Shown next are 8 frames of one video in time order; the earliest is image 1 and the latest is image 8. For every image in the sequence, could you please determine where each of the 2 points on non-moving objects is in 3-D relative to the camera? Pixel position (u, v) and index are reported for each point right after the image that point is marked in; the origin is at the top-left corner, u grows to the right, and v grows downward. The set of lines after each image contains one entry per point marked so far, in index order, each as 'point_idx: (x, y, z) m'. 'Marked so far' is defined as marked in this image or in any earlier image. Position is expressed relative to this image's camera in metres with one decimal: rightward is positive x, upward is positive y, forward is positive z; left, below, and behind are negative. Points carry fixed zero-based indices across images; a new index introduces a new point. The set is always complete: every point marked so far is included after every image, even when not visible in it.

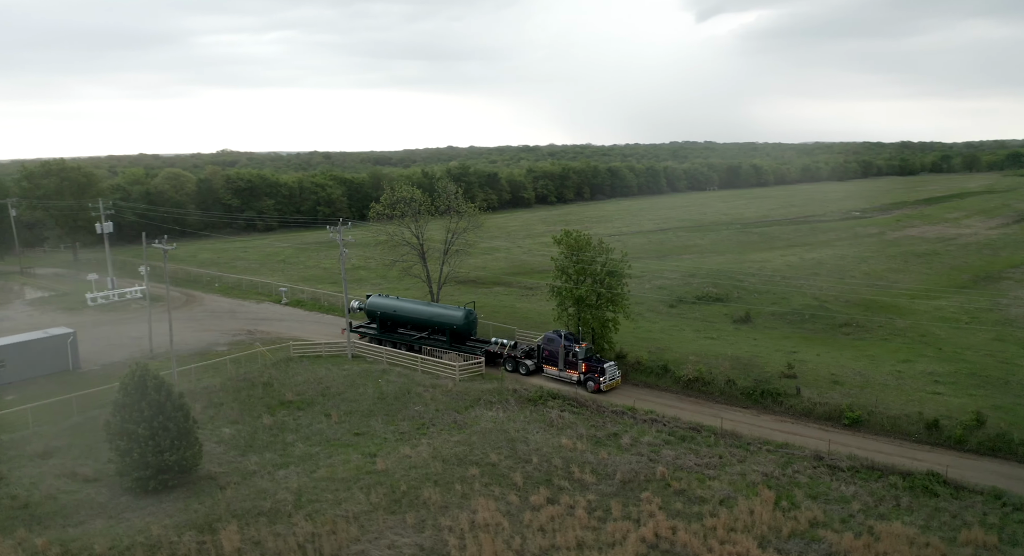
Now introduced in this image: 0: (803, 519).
0: (+6.4, -5.3, +16.2) m
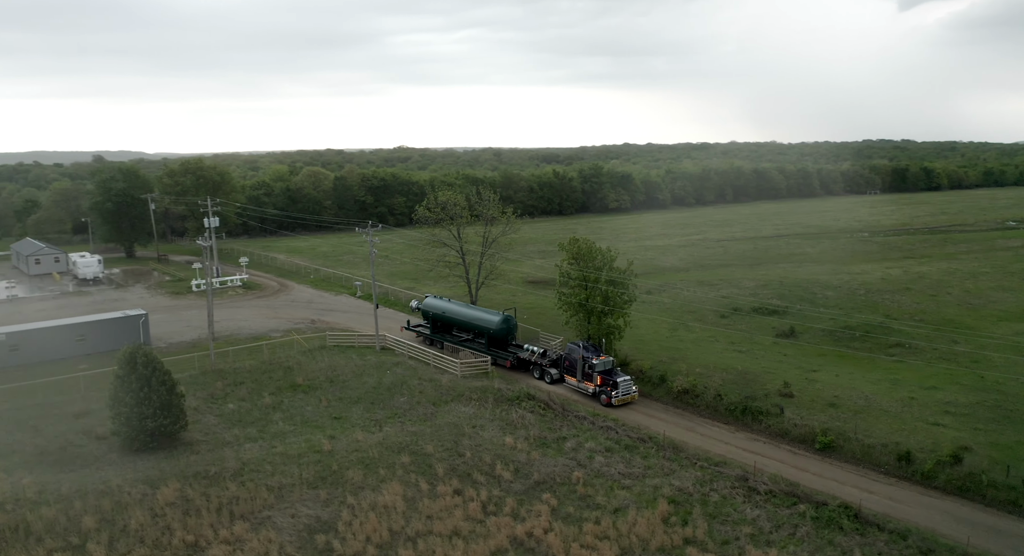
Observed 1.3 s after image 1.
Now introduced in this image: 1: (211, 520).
0: (+3.6, -5.7, +16.3) m
1: (-6.9, -5.6, +17.2) m
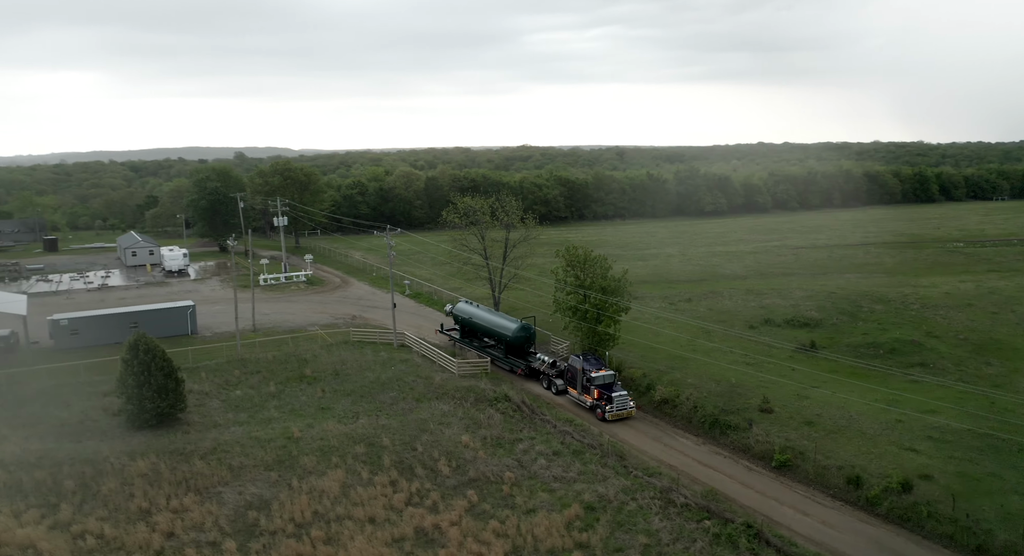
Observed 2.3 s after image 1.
0: (+1.3, -6.0, +16.9) m
1: (-8.9, -5.6, +19.5) m
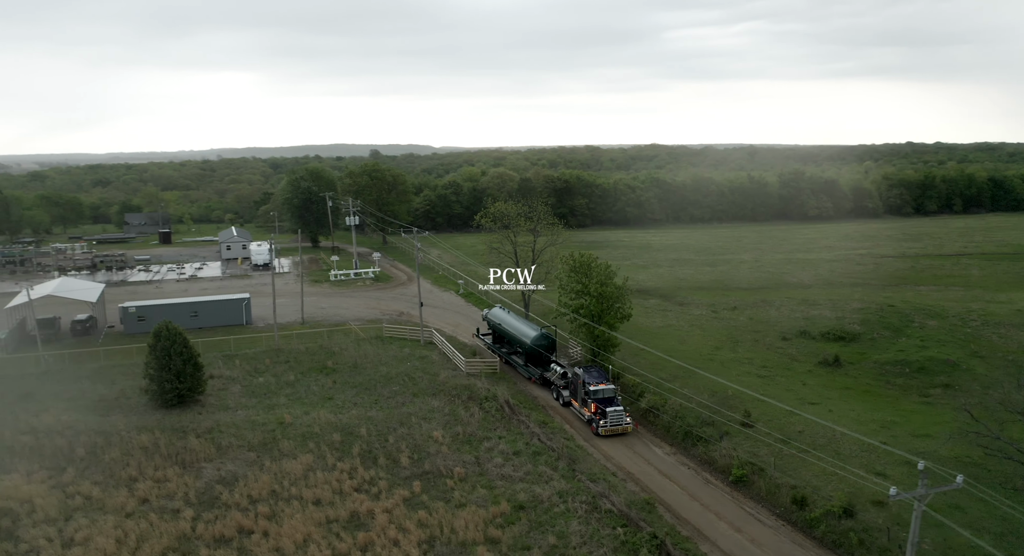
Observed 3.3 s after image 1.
0: (-0.7, -6.2, +17.9) m
1: (-10.4, -5.5, +22.0) m
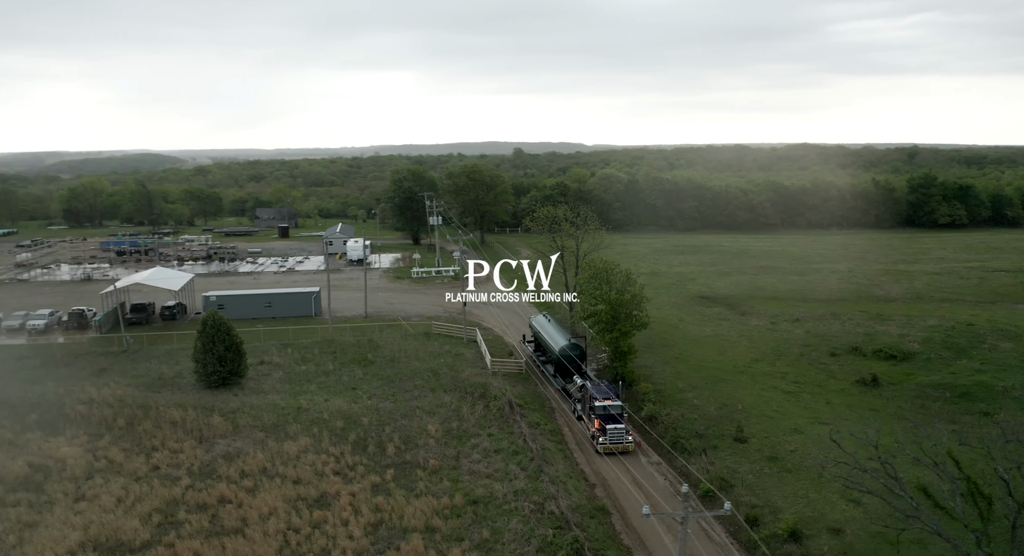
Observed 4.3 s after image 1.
0: (-2.2, -6.3, +19.2) m
1: (-11.1, -5.3, +24.9) m
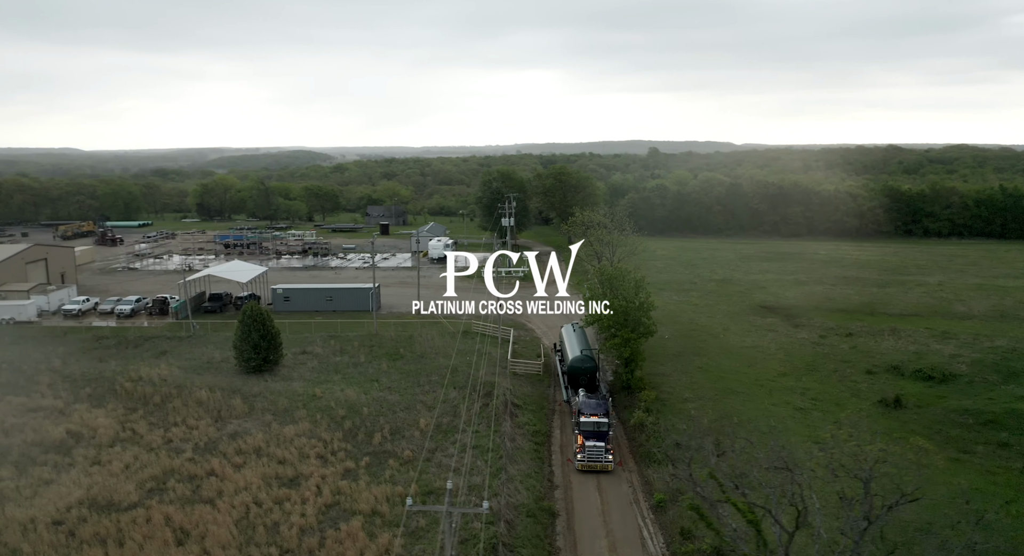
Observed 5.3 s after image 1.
0: (-3.9, -6.4, +20.7) m
1: (-11.6, -5.1, +27.8) m
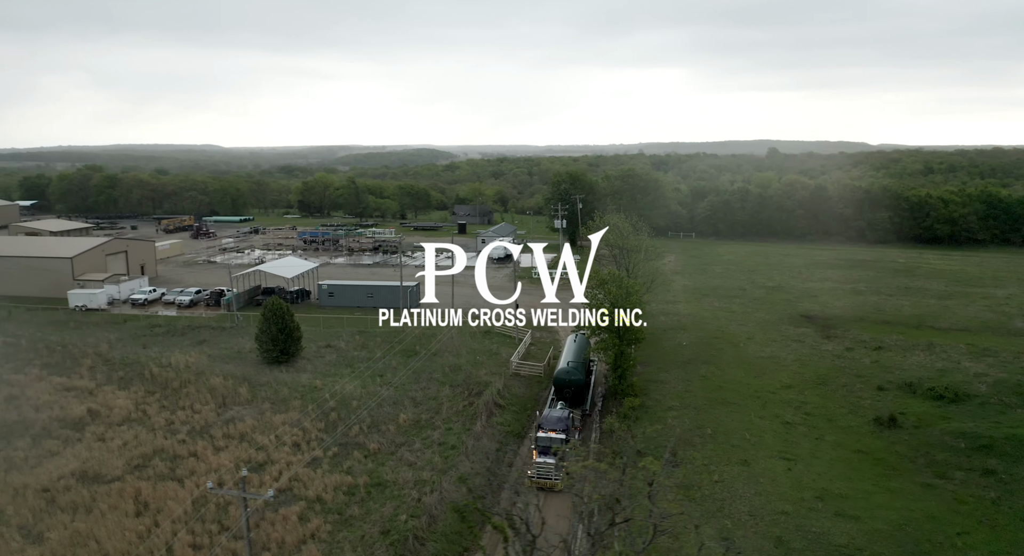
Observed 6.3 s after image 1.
0: (-5.8, -6.5, +22.2) m
1: (-12.4, -5.0, +30.4) m
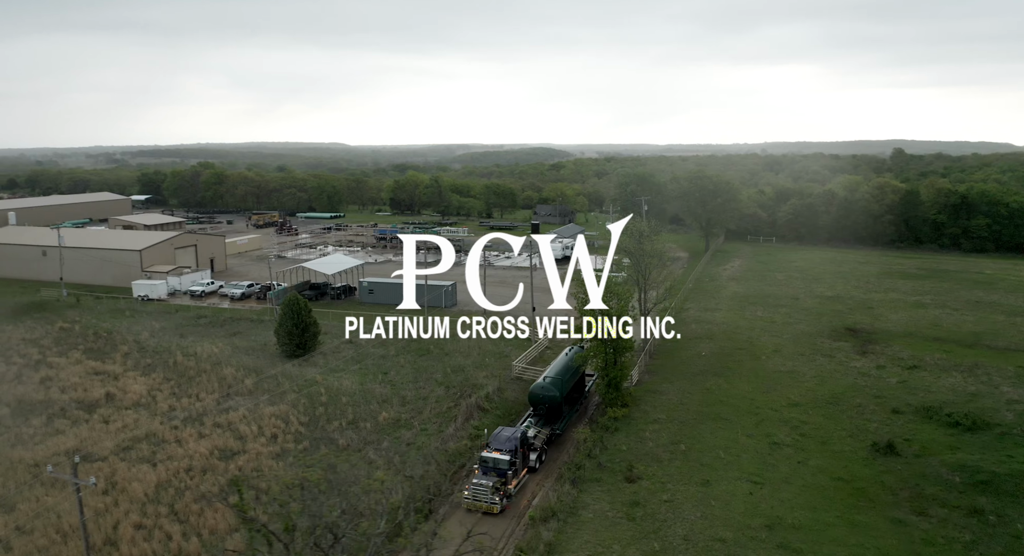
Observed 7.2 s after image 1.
0: (-7.6, -6.5, +23.2) m
1: (-12.9, -4.8, +32.2) m
